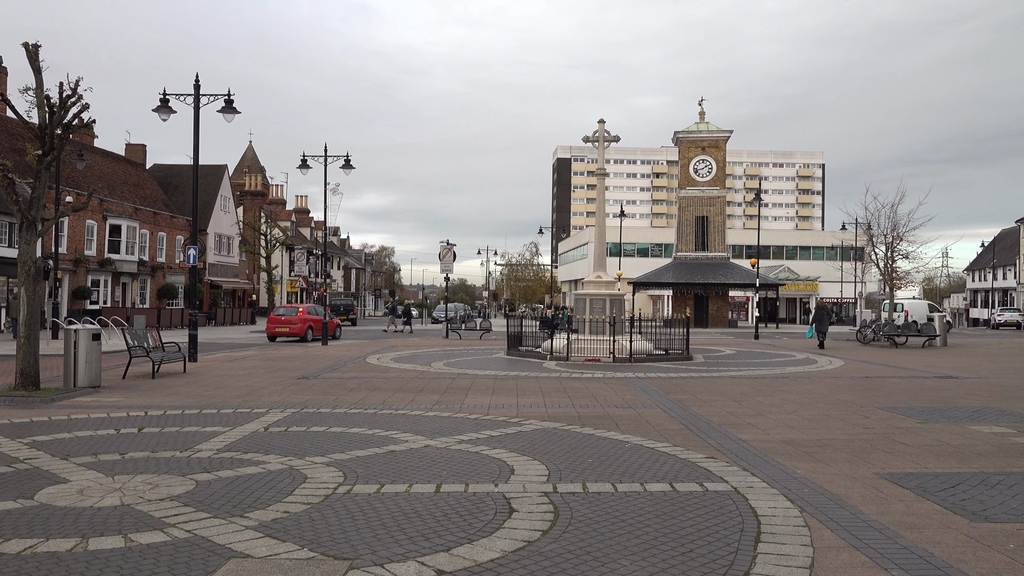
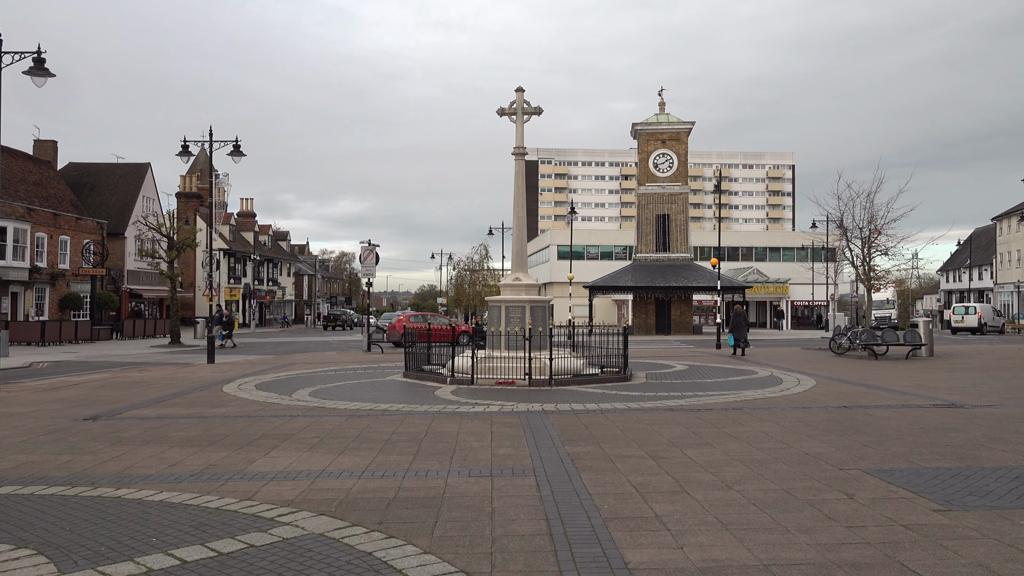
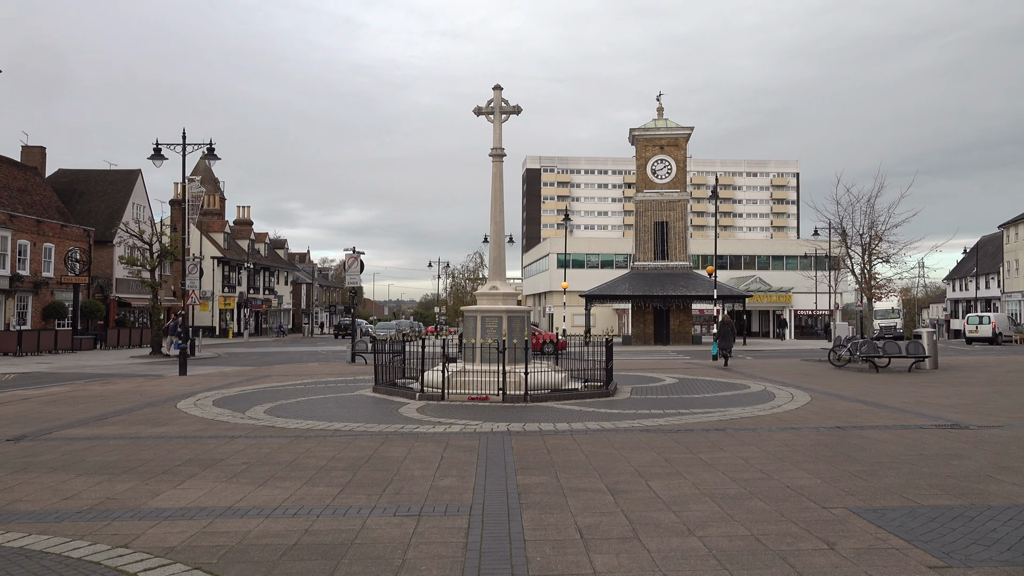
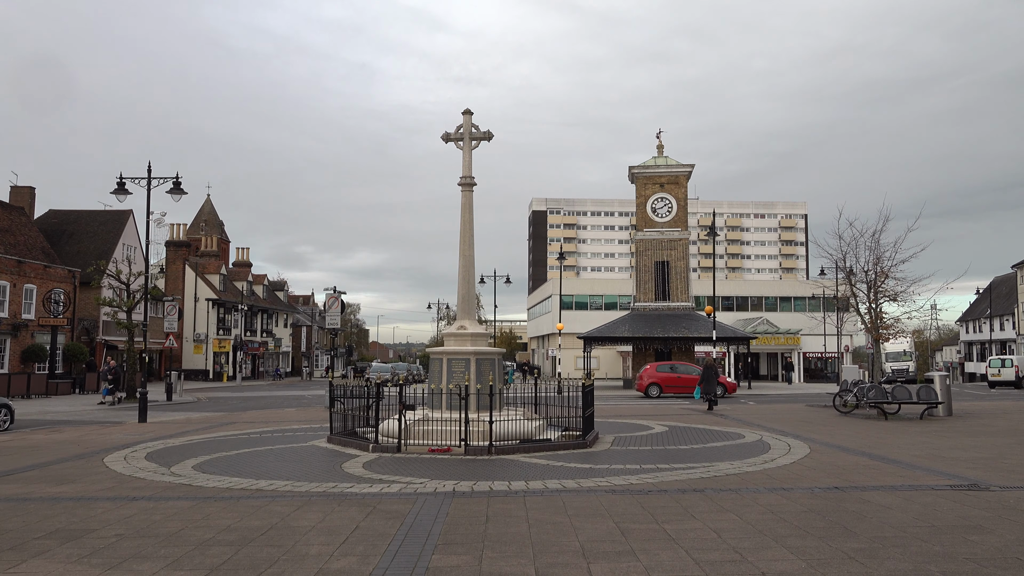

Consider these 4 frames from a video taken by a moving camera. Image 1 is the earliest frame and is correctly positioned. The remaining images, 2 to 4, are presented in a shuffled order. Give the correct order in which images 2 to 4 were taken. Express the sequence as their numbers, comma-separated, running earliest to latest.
2, 3, 4
